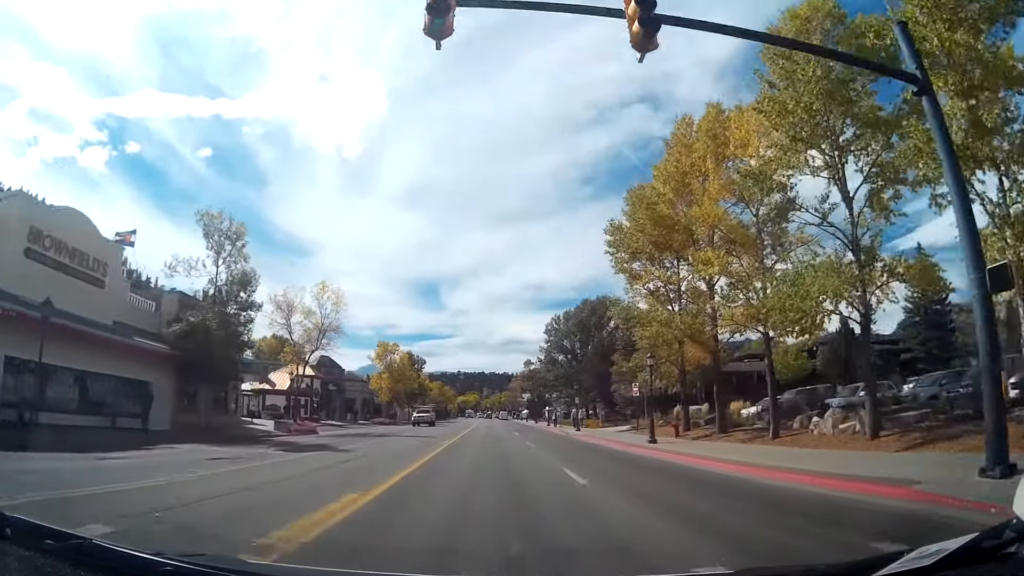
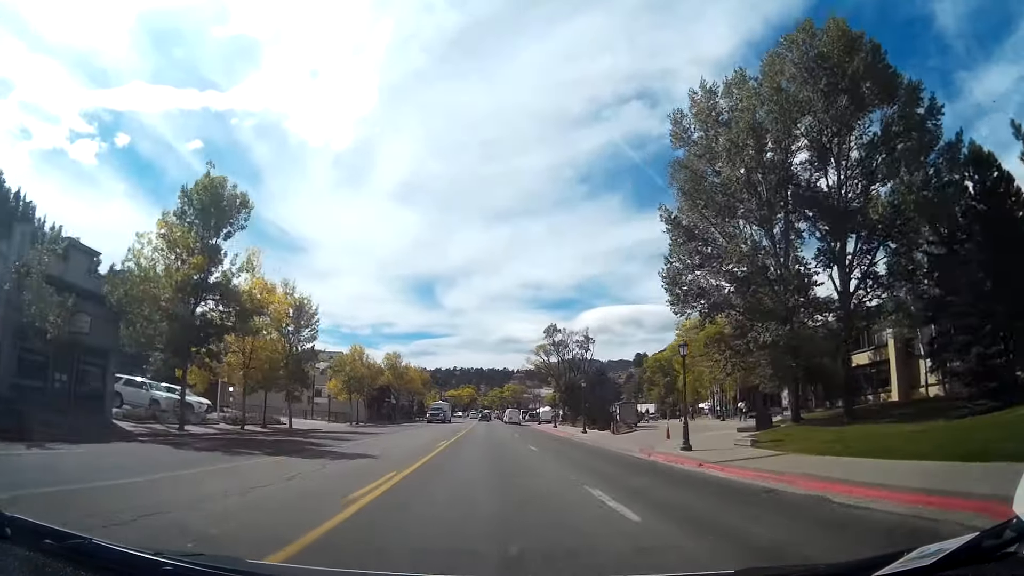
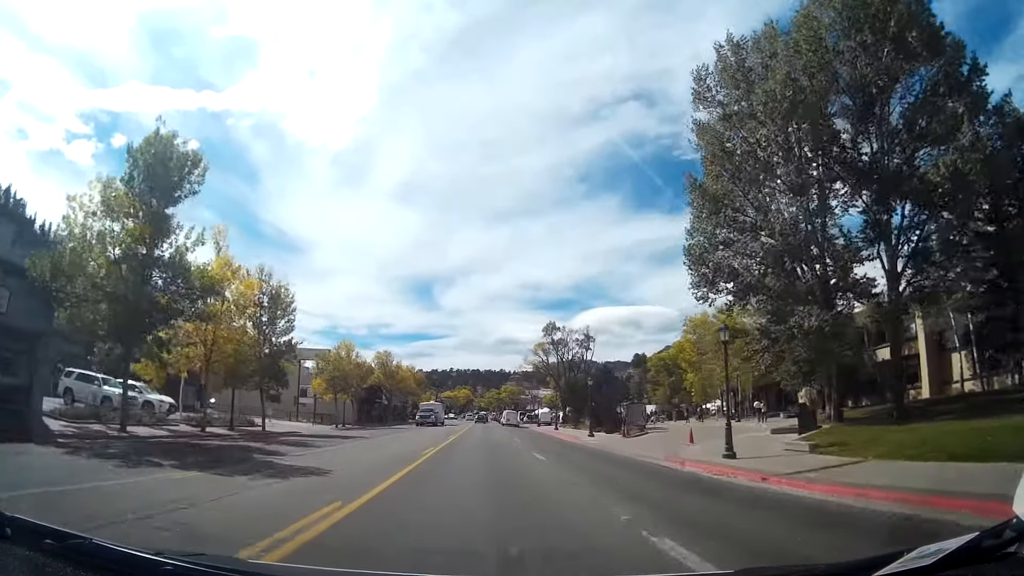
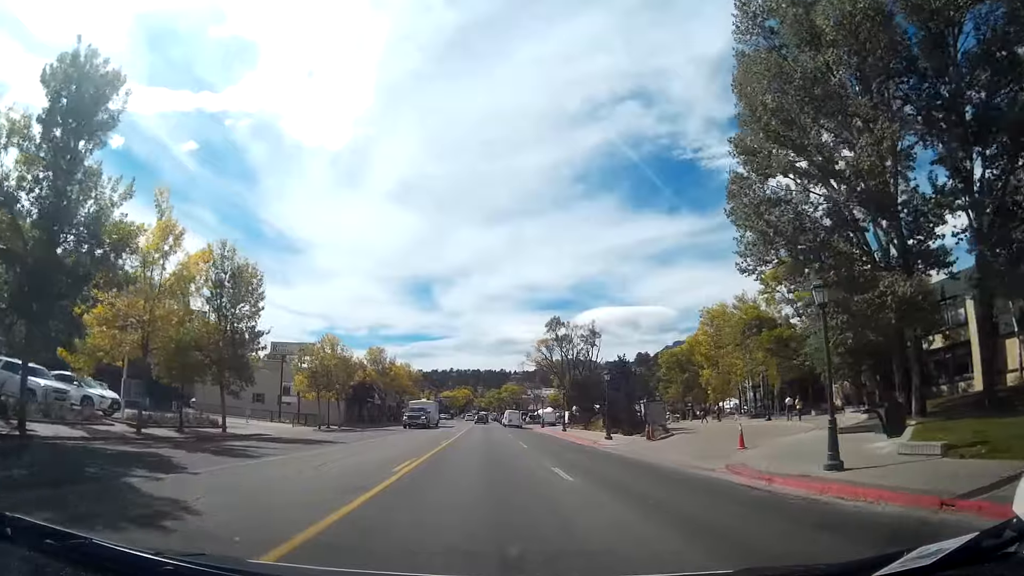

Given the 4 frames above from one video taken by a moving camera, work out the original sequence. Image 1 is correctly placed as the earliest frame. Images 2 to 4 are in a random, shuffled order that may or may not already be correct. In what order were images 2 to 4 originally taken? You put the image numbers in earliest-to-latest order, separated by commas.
2, 3, 4
